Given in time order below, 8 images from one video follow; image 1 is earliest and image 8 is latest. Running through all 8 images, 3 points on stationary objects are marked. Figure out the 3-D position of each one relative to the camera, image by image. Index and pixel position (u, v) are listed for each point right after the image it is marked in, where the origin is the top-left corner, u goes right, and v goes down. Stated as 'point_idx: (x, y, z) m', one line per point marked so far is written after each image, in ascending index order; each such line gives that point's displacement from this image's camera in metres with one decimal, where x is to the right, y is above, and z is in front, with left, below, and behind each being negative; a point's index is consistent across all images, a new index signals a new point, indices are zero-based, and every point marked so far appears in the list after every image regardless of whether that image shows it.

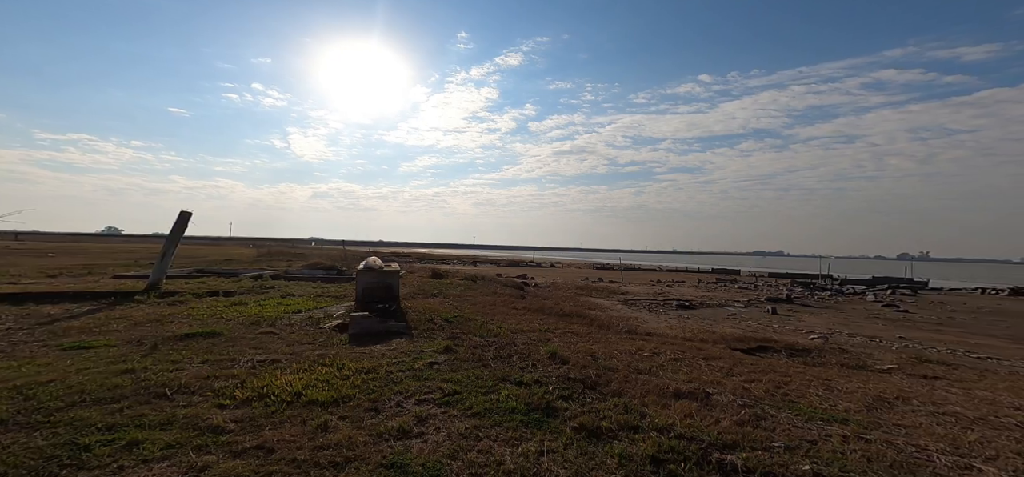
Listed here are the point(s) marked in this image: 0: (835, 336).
0: (+9.2, -2.6, +12.7) m
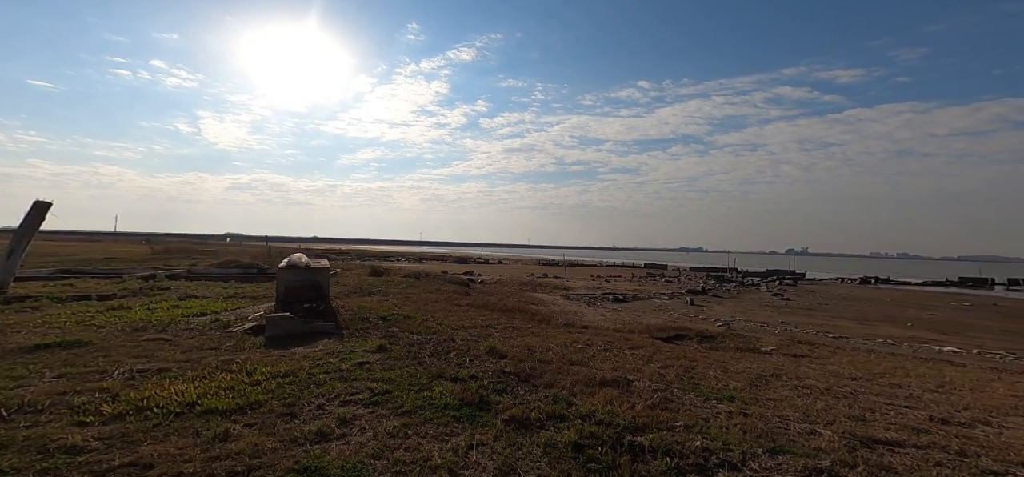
0: (+6.8, -2.5, +14.1) m
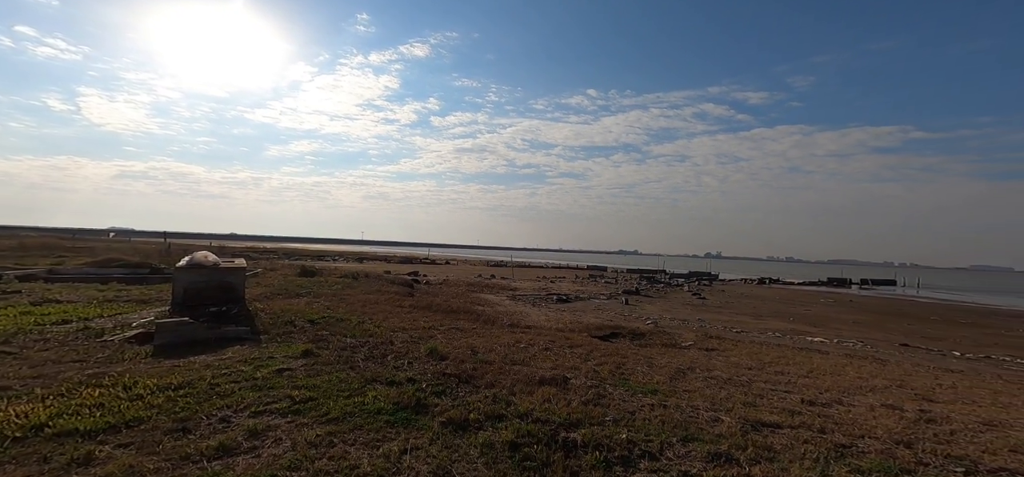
0: (+4.9, -2.6, +14.9) m
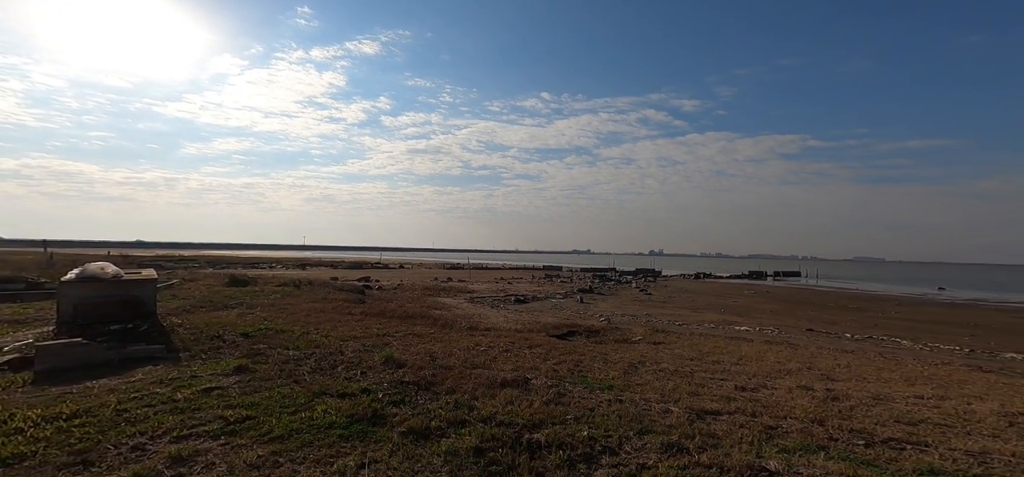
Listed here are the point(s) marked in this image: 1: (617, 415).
0: (+3.5, -2.6, +15.3) m
1: (+1.4, -2.2, +5.9) m
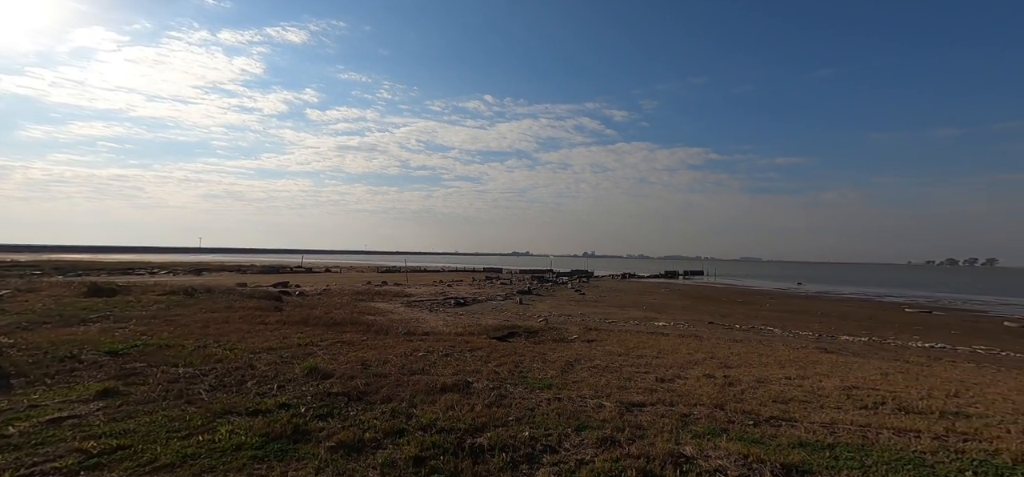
0: (+1.5, -2.6, +15.5) m
1: (+0.6, -2.3, +5.9) m
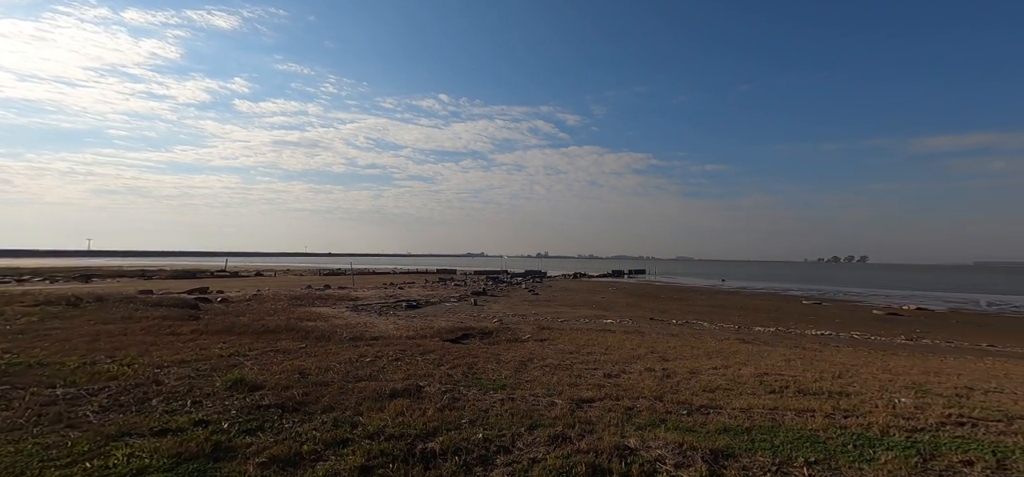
0: (0.0, -2.7, +15.6) m
1: (+0.1, -2.3, +5.9) m
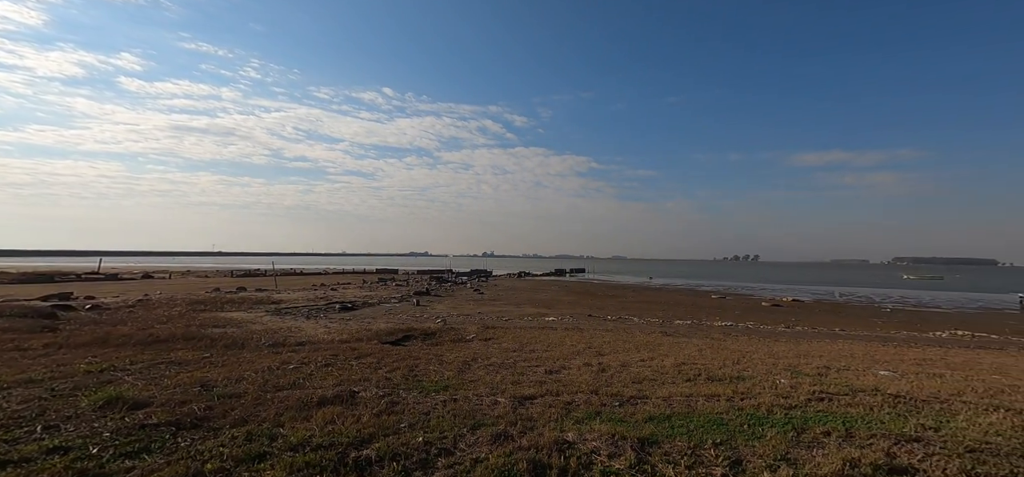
0: (-2.1, -2.7, +15.5) m
1: (-0.2, -2.3, +6.0) m
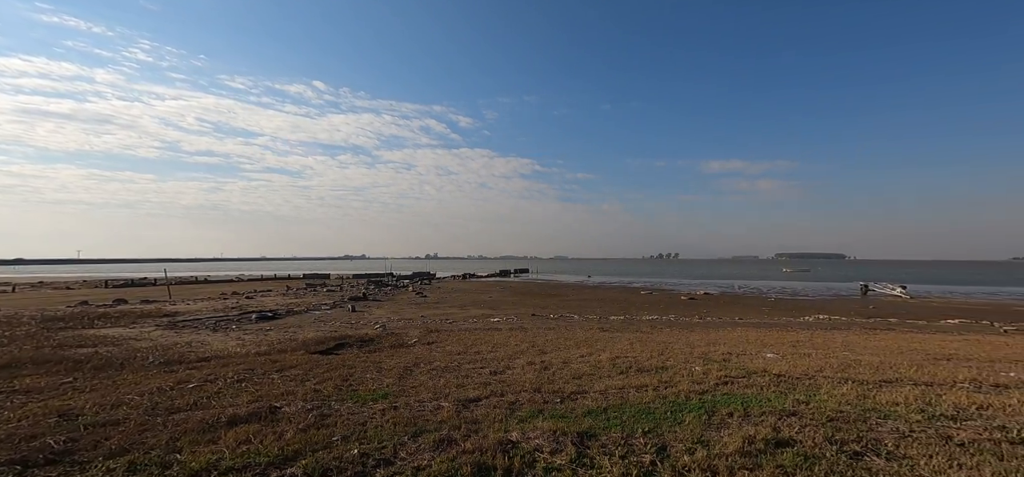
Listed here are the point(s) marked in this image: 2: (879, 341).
0: (-4.0, -2.7, +14.7) m
1: (-0.4, -2.3, +5.7) m
2: (+12.9, -3.6, +15.9) m
